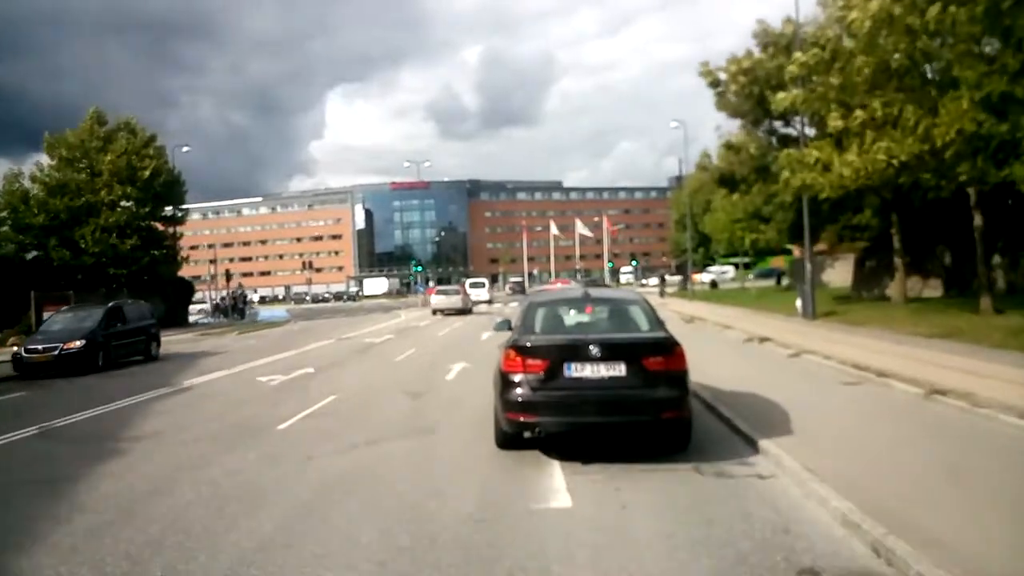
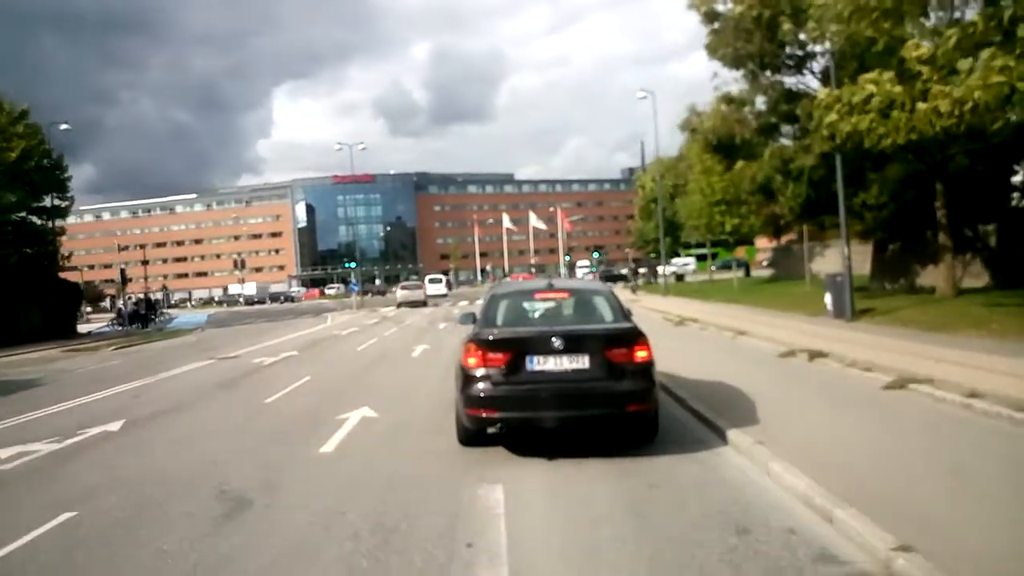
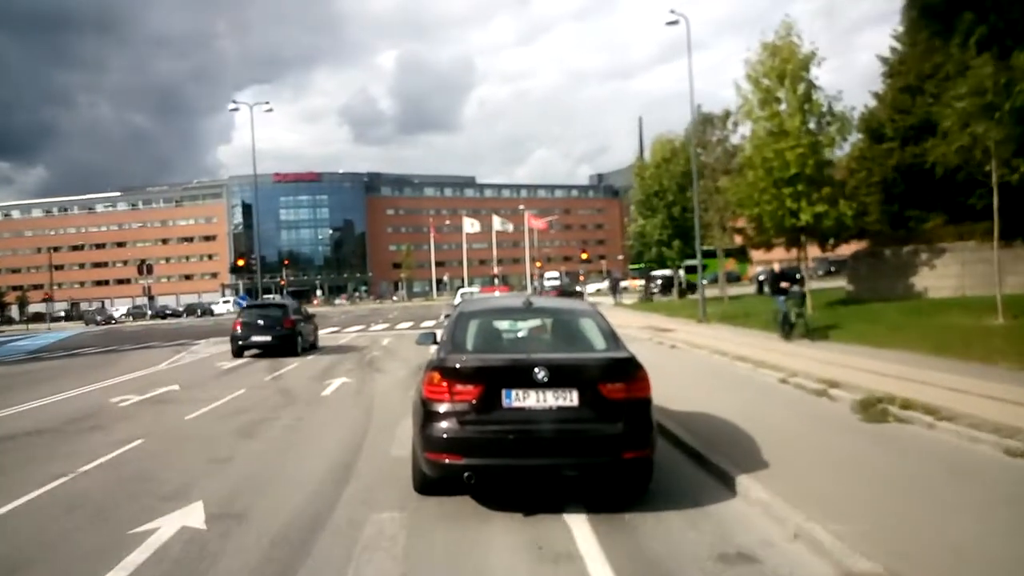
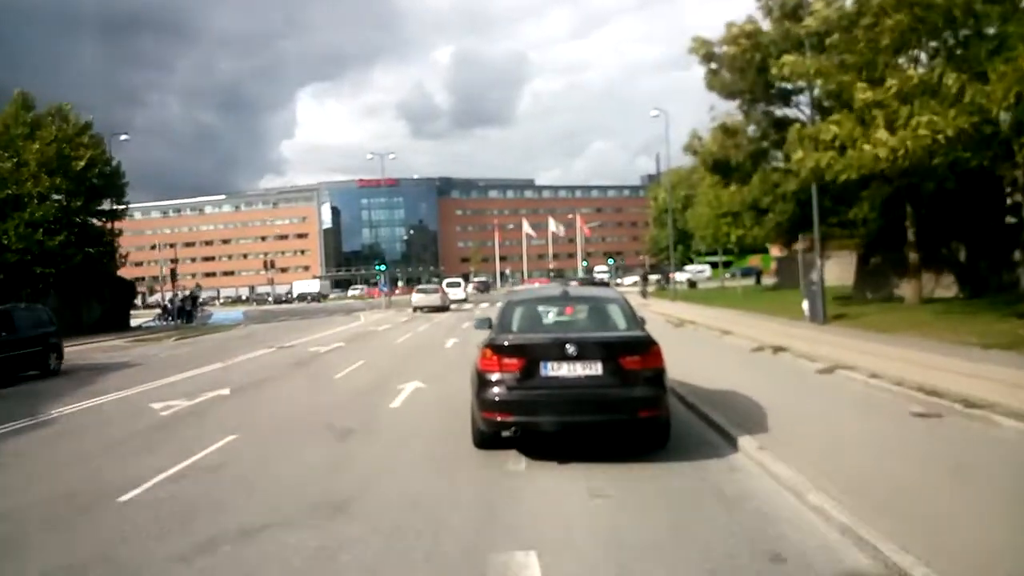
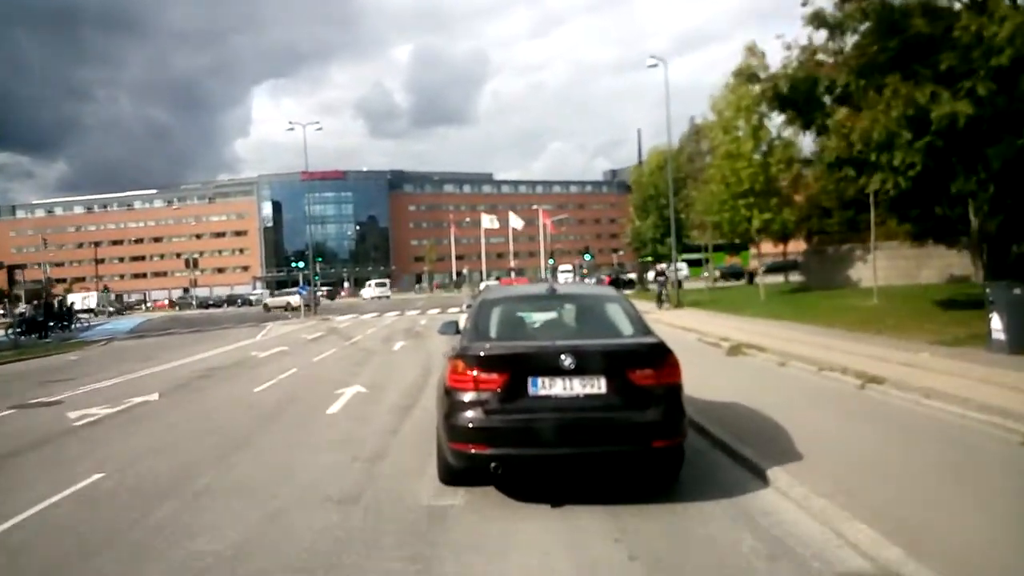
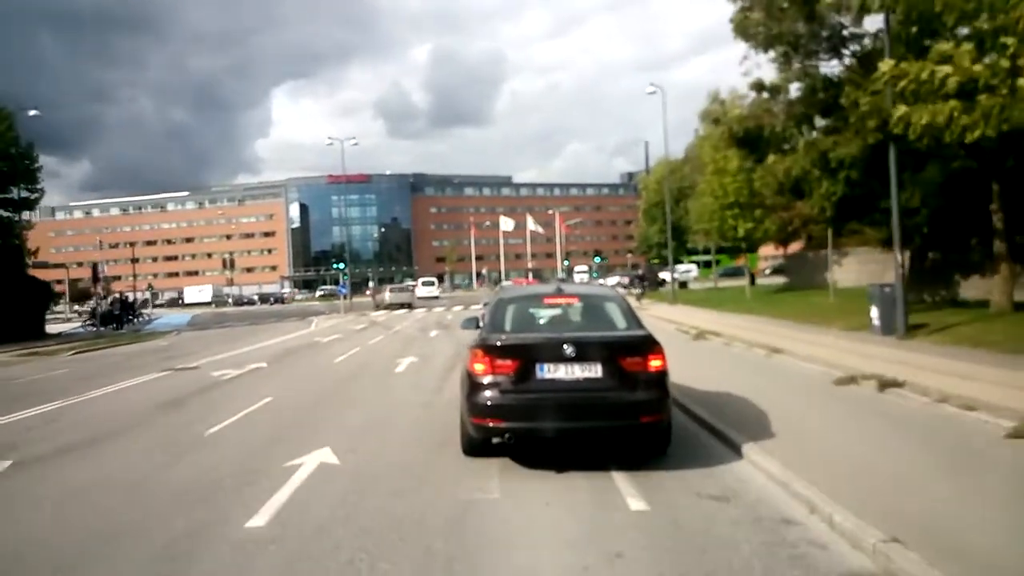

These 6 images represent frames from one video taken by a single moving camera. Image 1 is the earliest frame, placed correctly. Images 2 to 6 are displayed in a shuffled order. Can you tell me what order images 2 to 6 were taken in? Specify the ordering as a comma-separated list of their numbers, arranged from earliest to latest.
4, 2, 6, 5, 3
